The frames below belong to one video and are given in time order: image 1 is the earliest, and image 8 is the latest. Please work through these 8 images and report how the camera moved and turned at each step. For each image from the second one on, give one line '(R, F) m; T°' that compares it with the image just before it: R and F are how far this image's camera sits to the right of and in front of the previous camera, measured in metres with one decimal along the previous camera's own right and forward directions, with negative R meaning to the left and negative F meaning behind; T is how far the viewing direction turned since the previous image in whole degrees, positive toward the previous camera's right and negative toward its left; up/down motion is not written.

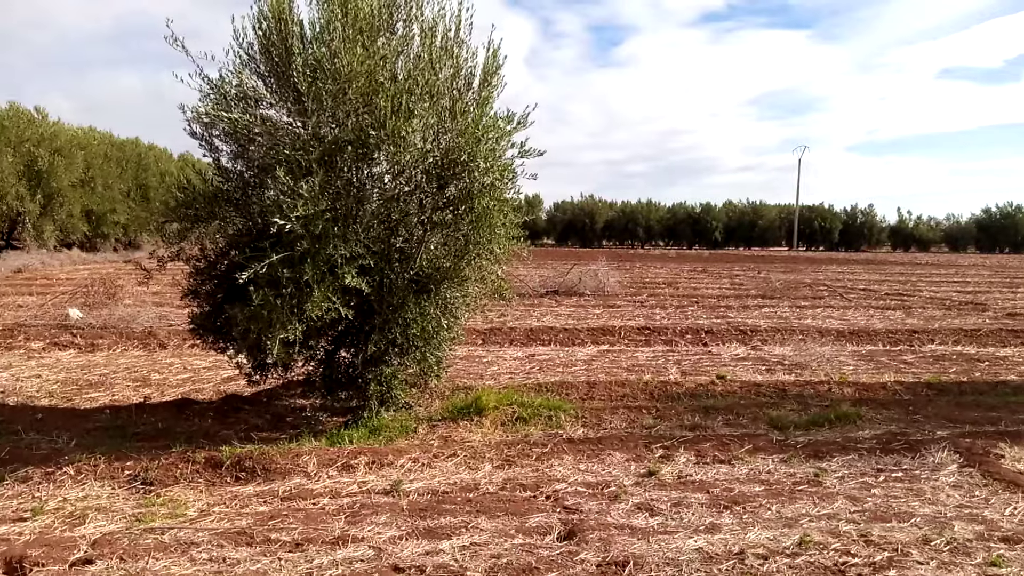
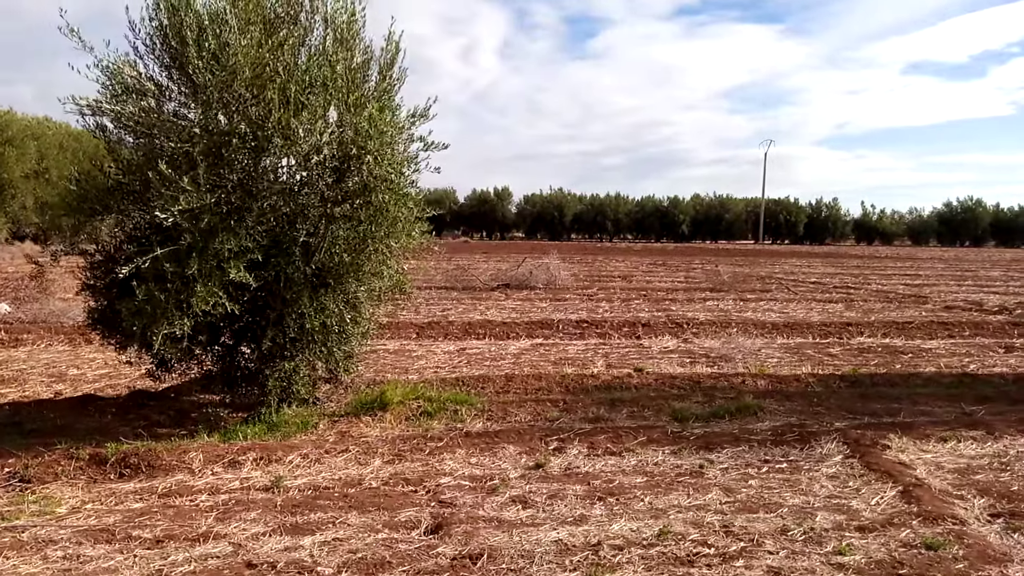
(+0.7, 0.0) m; +2°
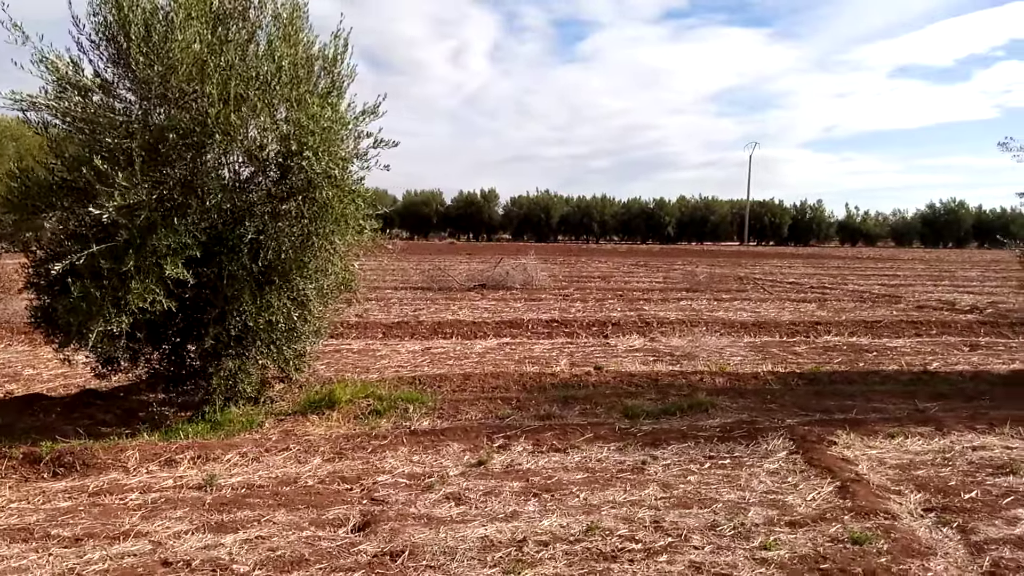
(+0.4, 0.0) m; +1°
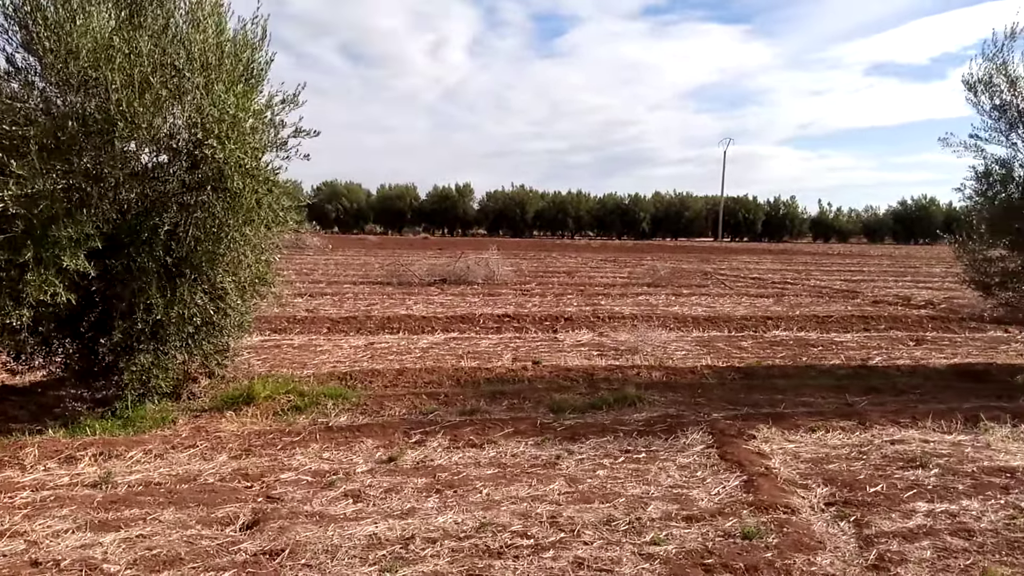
(+0.6, +0.1) m; +1°
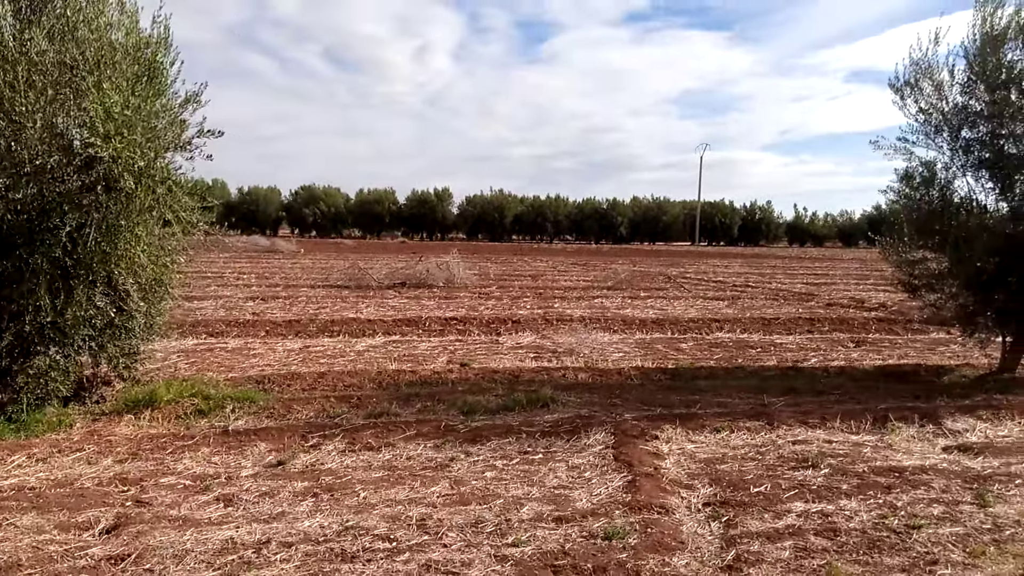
(+0.8, 0.0) m; +1°
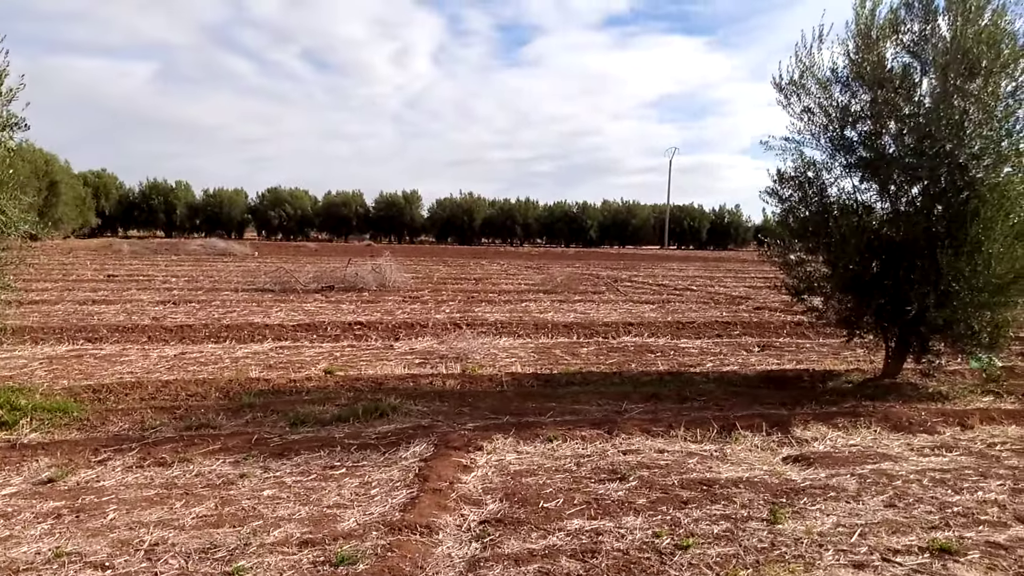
(+1.5, +0.3) m; +1°
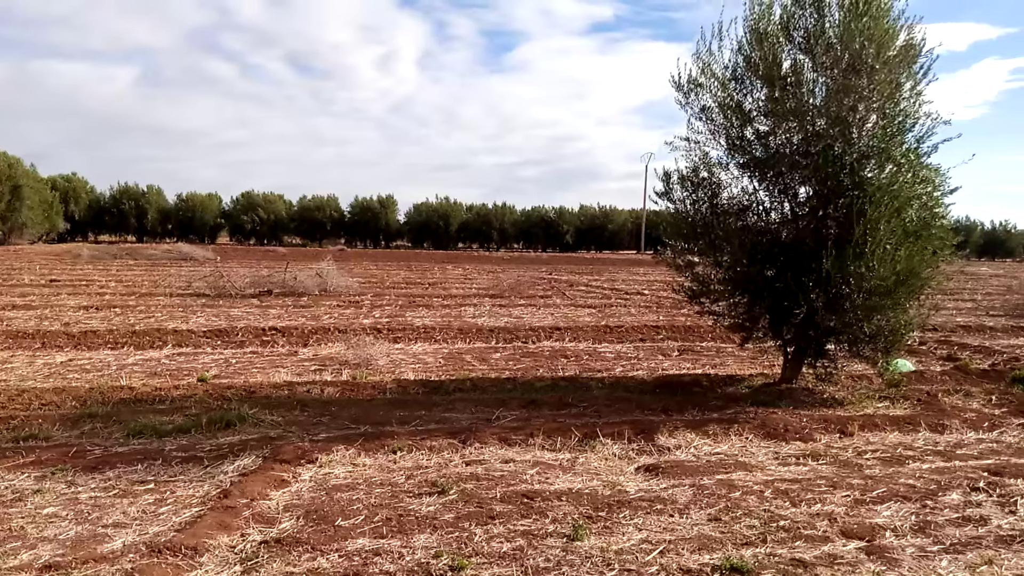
(+1.3, +0.3) m; +1°
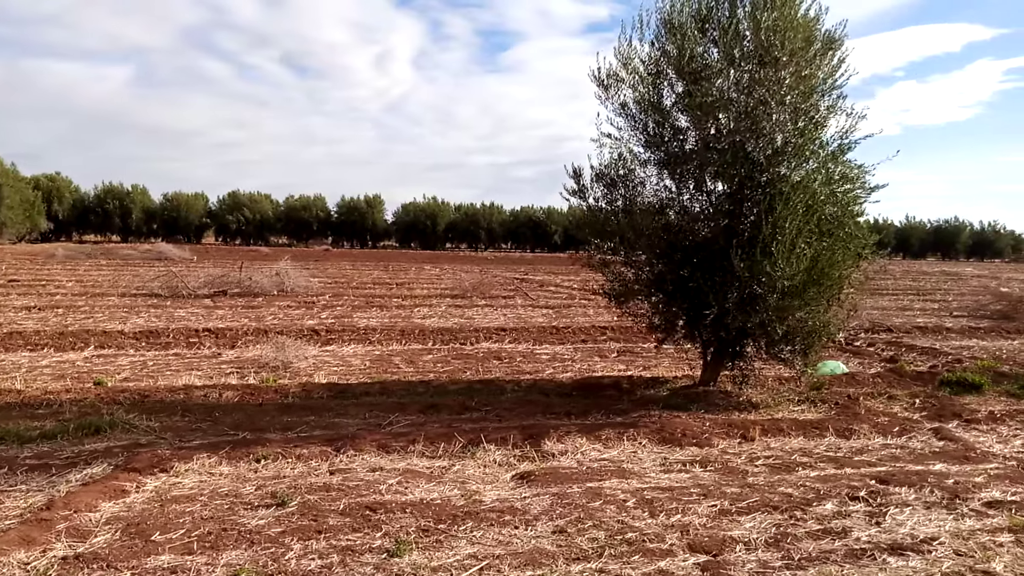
(+1.1, +0.3) m; 0°
